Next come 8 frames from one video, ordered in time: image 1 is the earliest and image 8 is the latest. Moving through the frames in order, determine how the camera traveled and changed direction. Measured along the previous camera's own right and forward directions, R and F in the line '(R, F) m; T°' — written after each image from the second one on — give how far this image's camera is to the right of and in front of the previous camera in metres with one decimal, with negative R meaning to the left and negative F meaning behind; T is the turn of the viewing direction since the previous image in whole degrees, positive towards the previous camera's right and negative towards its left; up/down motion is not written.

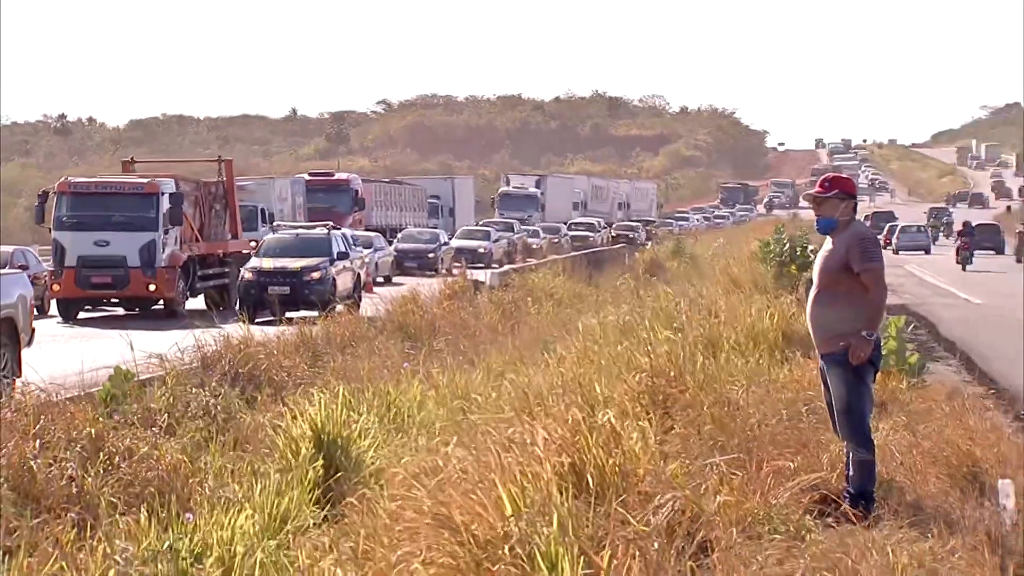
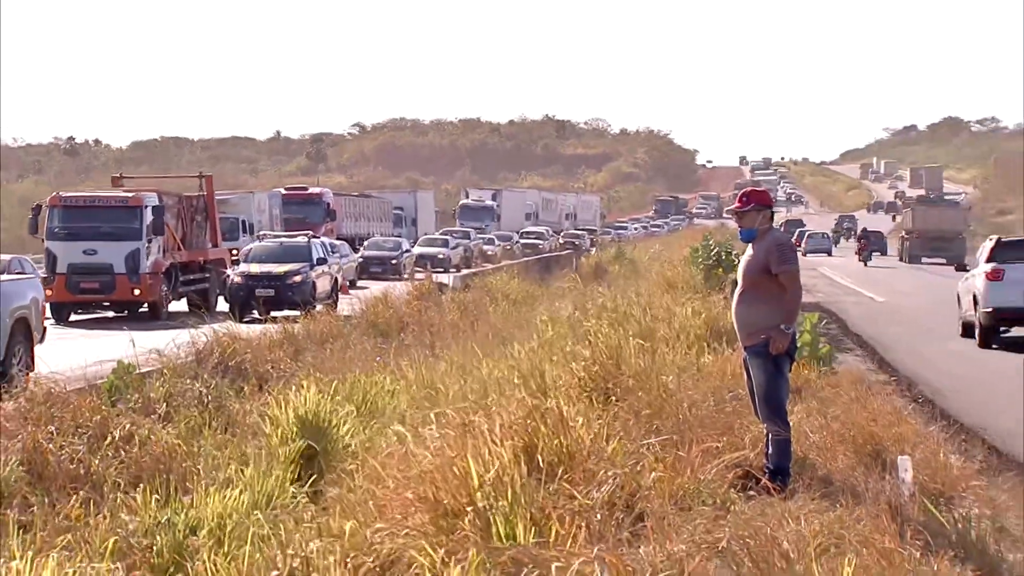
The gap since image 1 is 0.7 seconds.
(+0.3, -0.7) m; +1°
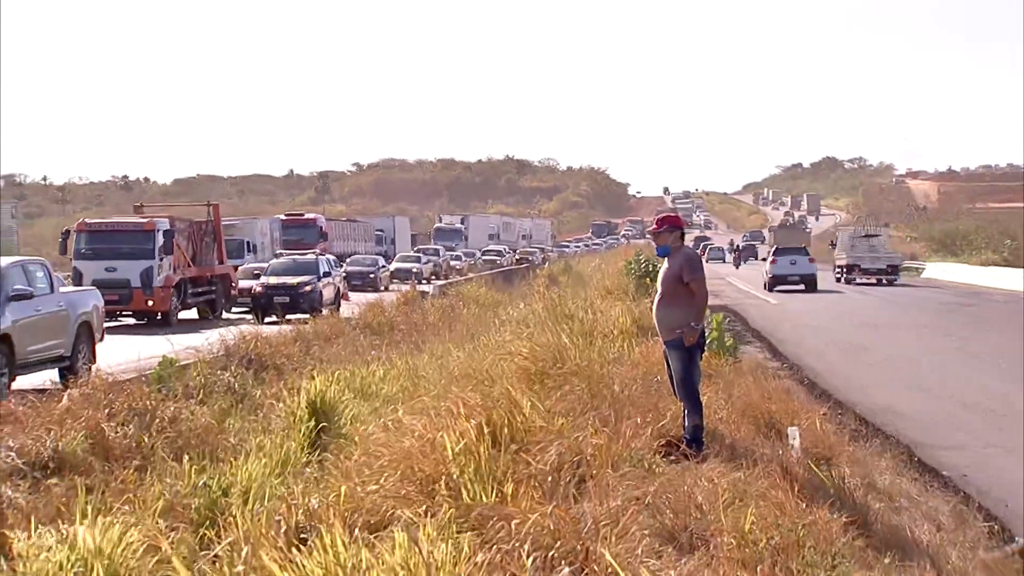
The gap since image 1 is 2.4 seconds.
(+0.3, -1.4) m; +1°
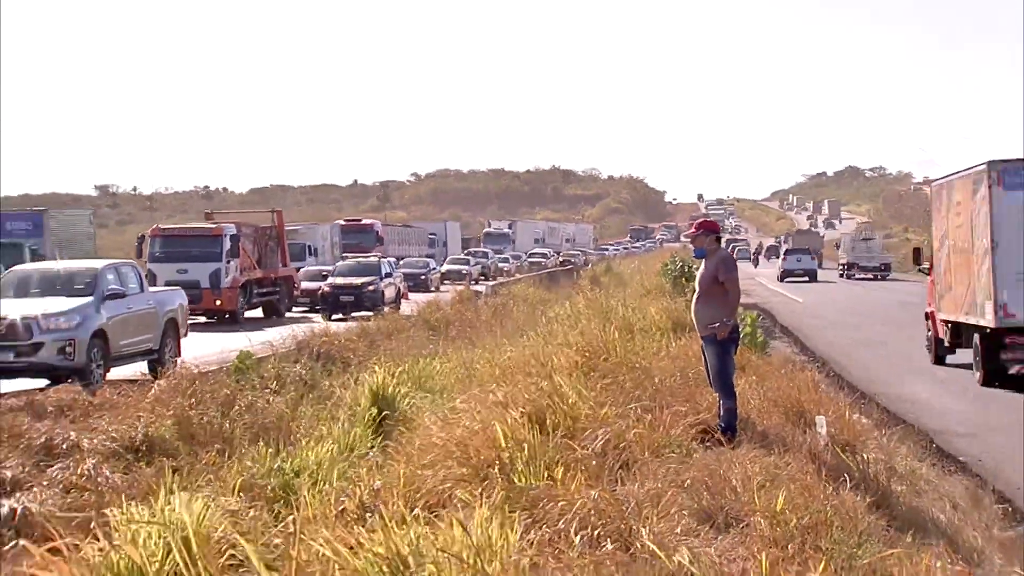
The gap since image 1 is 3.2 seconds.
(-0.5, -0.6) m; -1°
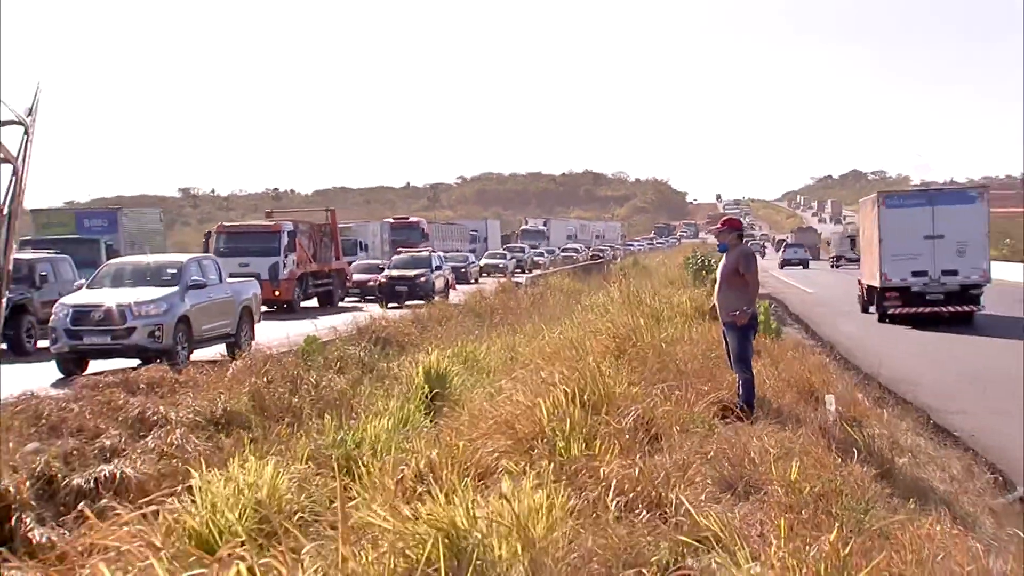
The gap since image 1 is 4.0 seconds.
(-0.5, -0.9) m; 0°
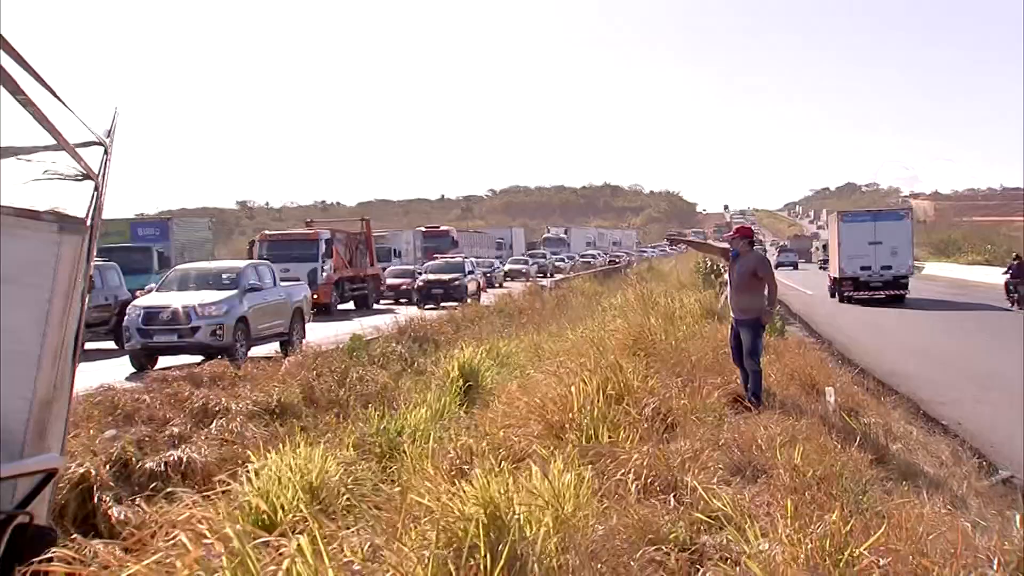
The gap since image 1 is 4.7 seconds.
(-0.4, -0.8) m; 0°
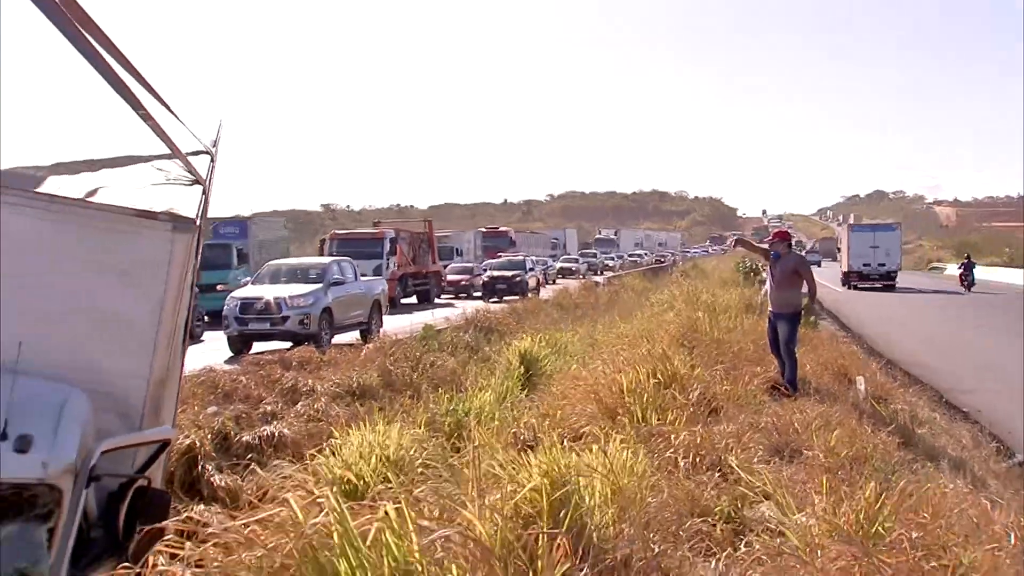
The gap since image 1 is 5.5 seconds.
(-0.9, -0.9) m; -1°
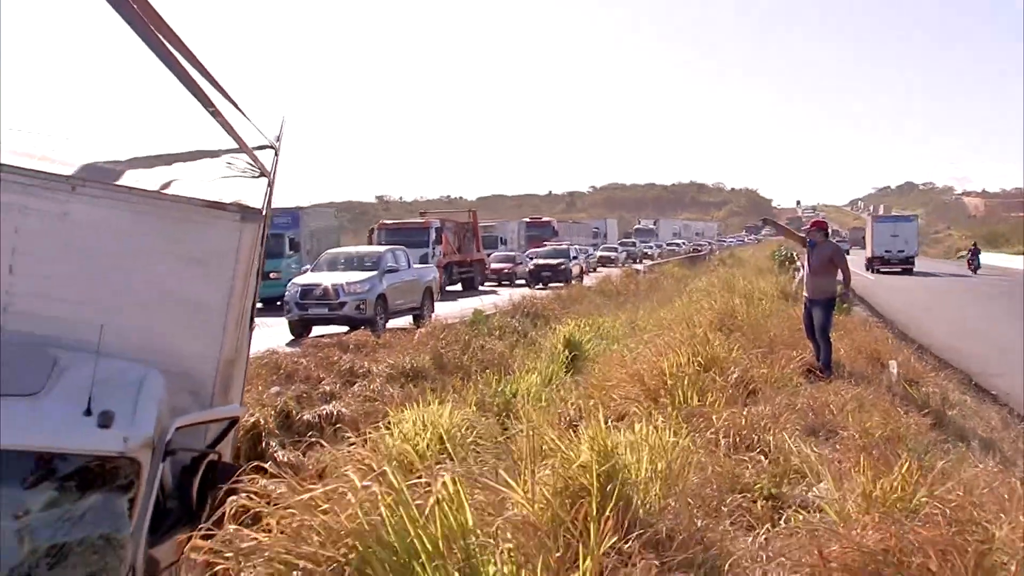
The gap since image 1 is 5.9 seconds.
(-0.7, -0.5) m; 0°
